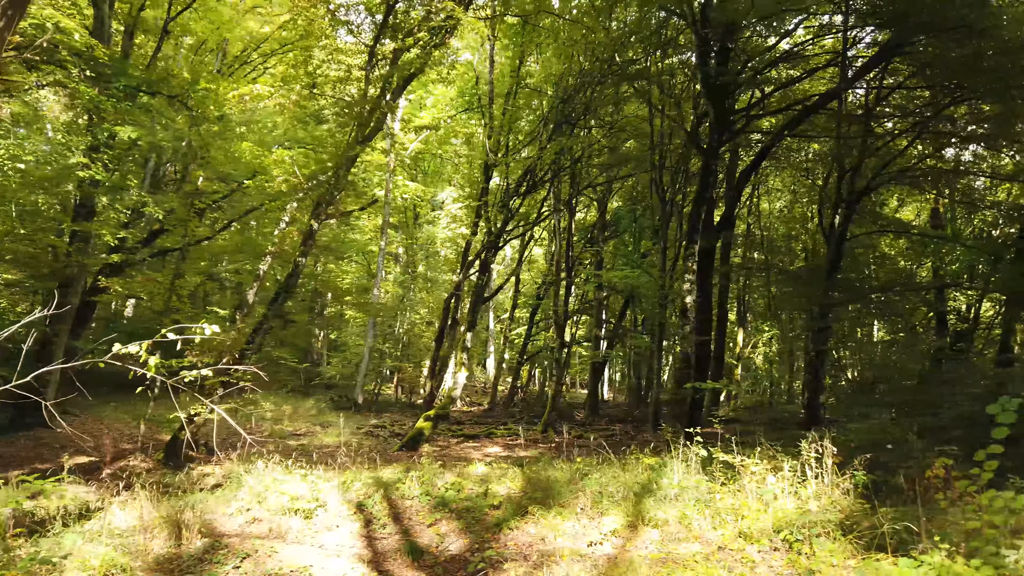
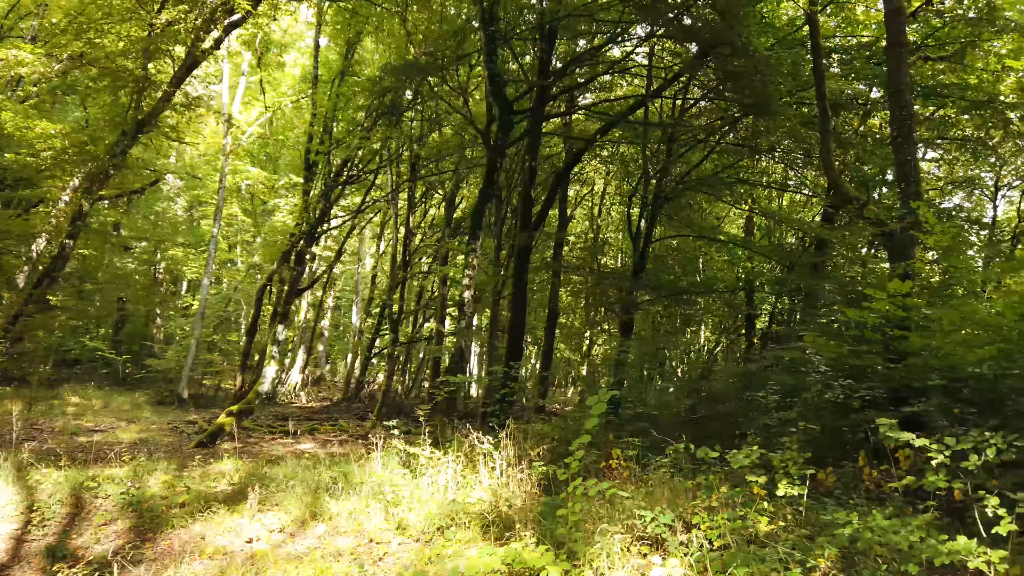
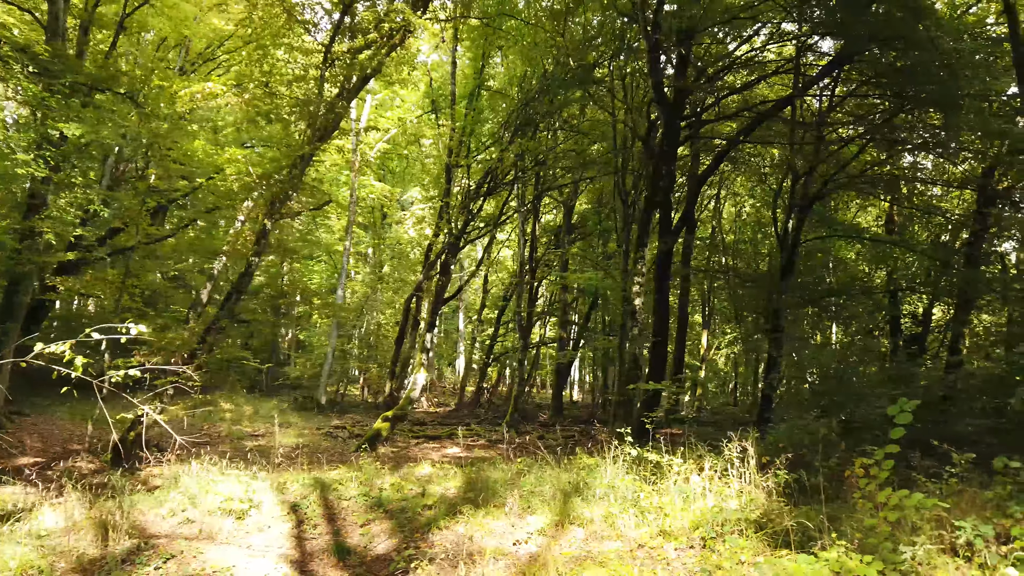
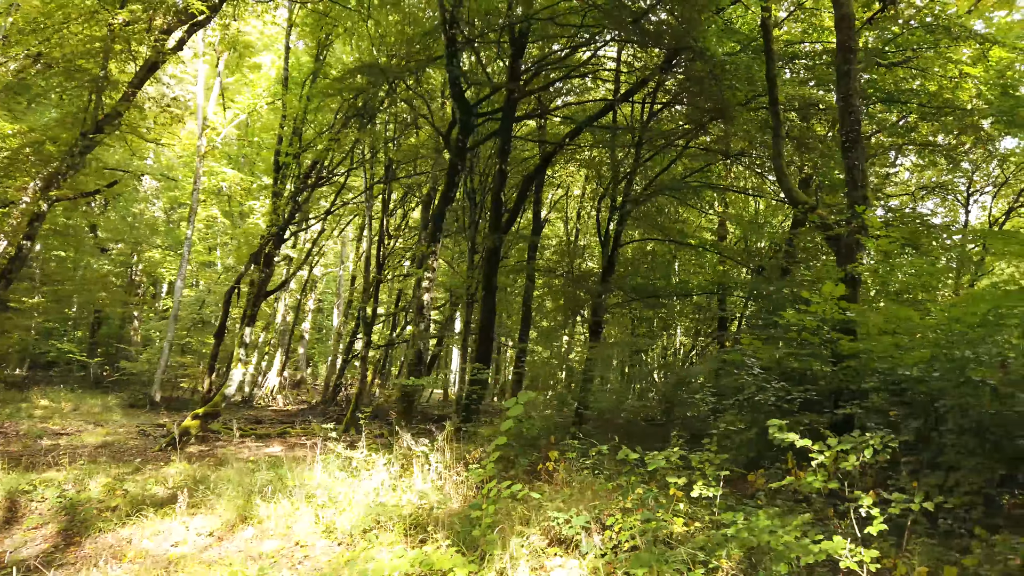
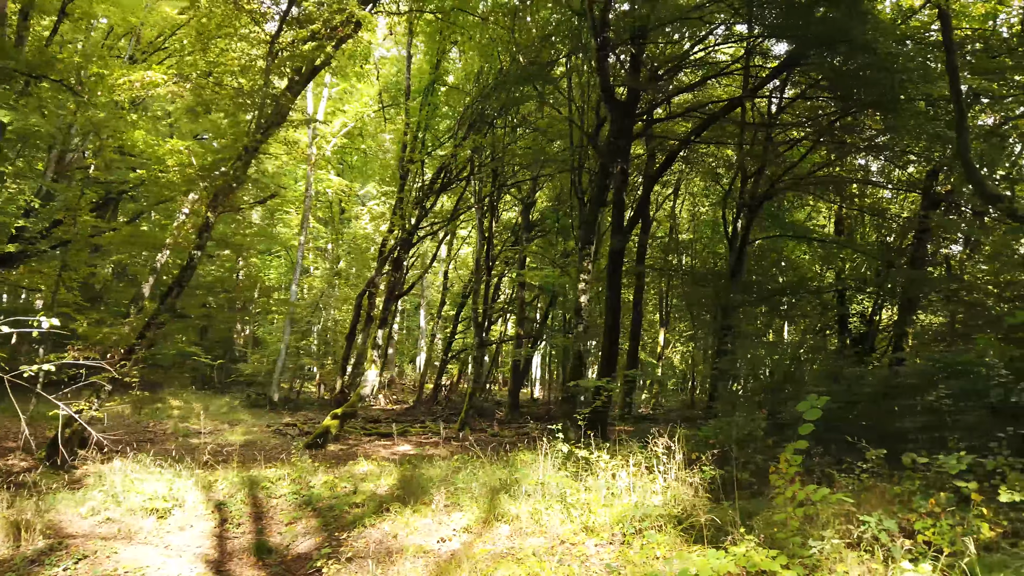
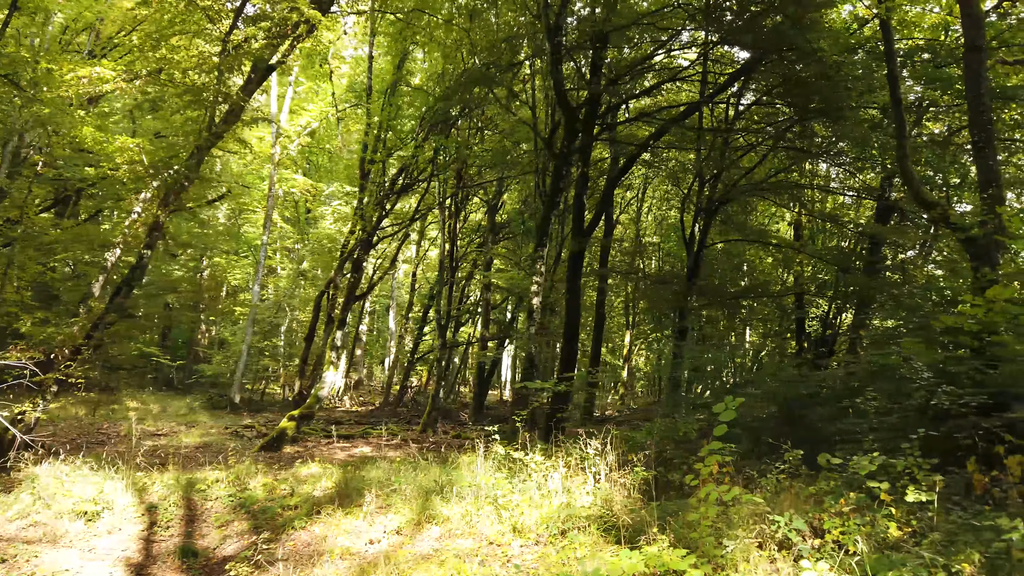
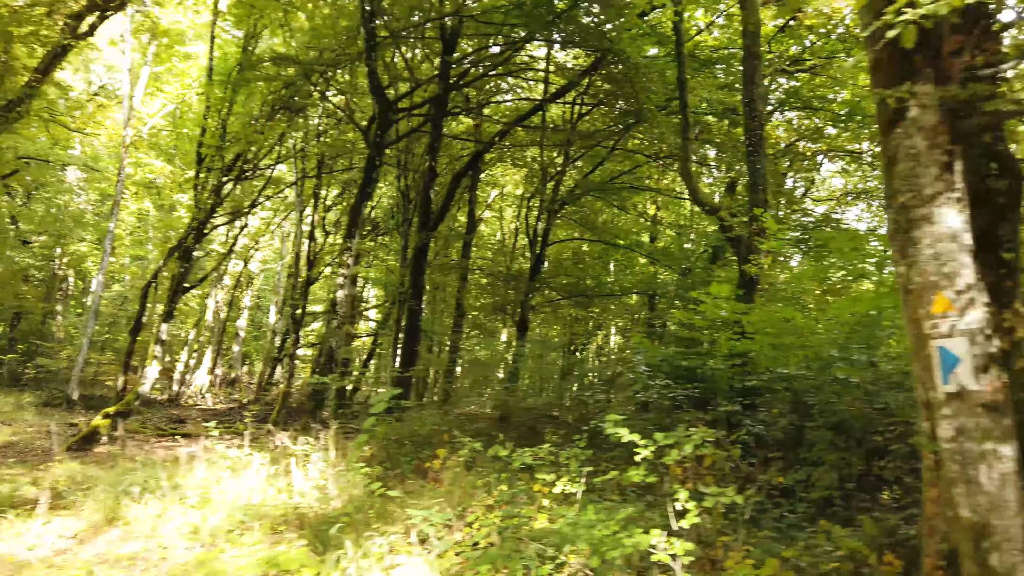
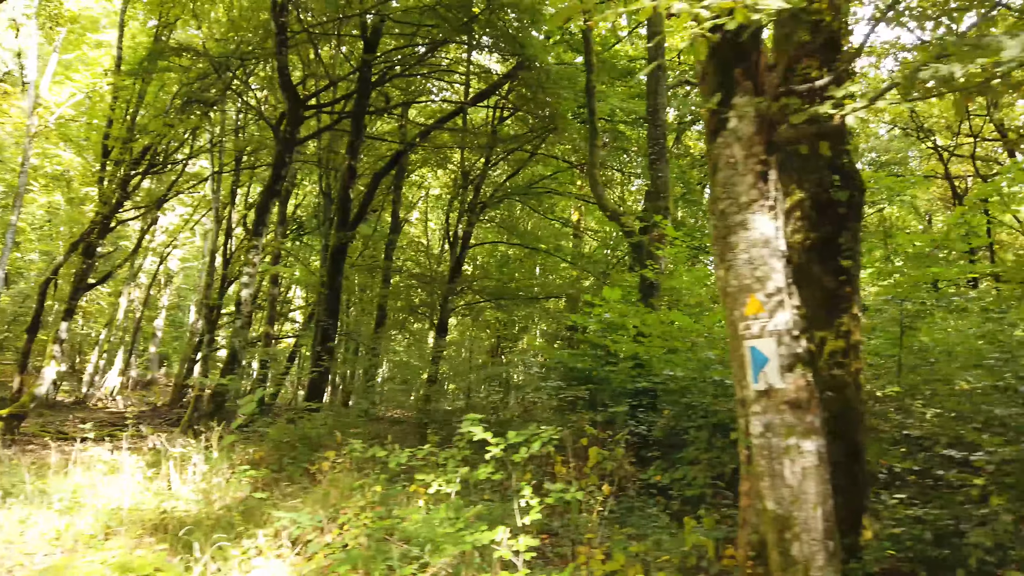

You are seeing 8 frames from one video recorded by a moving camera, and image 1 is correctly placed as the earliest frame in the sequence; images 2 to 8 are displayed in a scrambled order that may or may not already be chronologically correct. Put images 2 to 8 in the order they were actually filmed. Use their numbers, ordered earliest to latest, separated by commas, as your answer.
3, 5, 6, 2, 4, 7, 8
